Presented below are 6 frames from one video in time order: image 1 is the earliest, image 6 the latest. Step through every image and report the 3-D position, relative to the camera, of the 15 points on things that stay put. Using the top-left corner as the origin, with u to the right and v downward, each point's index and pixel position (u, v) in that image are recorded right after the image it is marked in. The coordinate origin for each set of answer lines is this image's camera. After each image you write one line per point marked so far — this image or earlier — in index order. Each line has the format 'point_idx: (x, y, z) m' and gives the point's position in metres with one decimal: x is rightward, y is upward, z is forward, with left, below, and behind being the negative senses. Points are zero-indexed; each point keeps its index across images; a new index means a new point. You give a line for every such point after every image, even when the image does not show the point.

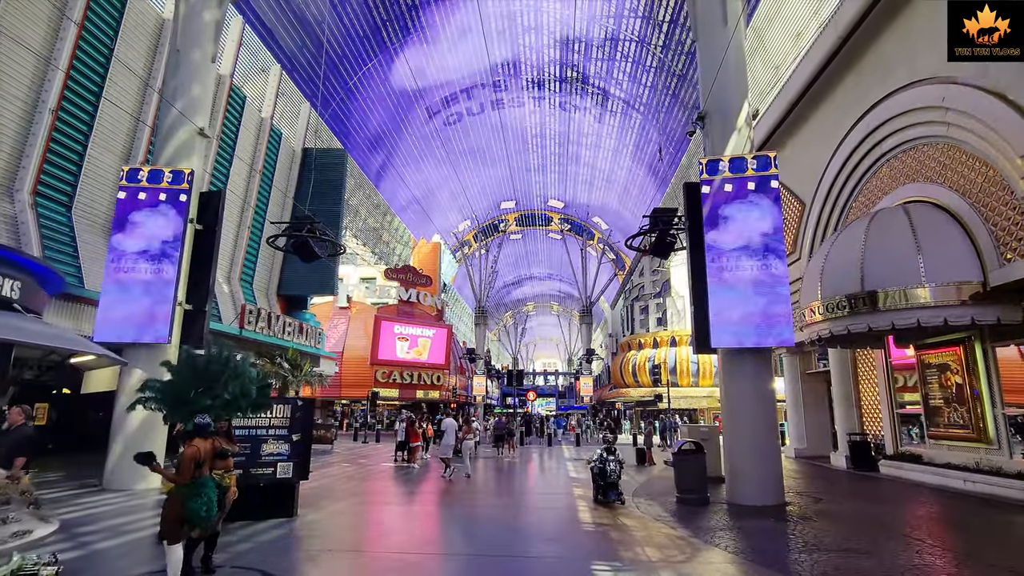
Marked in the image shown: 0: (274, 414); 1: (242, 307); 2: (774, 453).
0: (-3.3, -1.7, +7.7) m
1: (-8.2, -0.5, +17.0) m
2: (+4.3, -2.7, +9.3) m
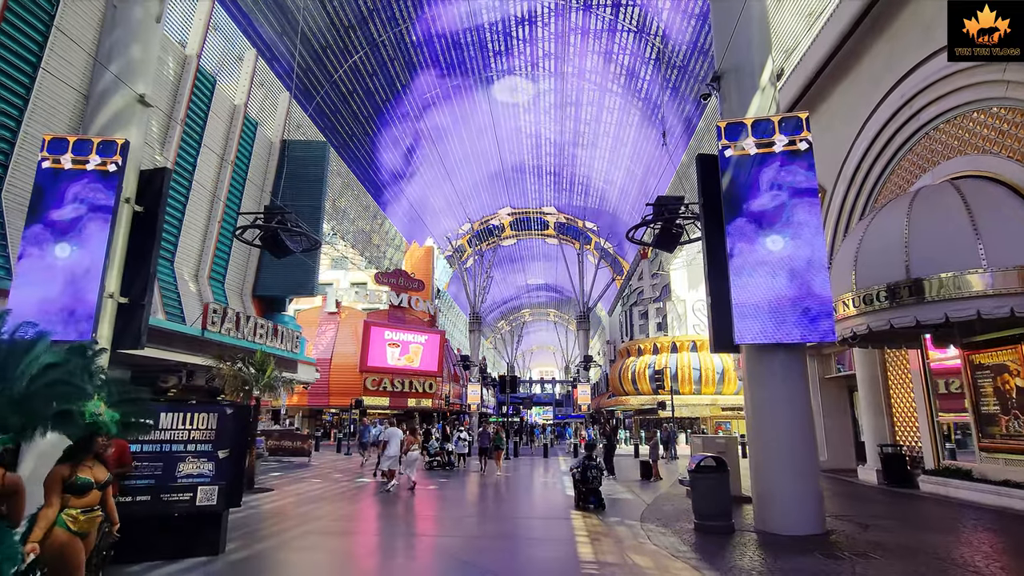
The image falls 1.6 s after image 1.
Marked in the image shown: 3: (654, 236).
0: (-3.5, -1.5, +6.1) m
1: (-8.5, -0.5, +15.4) m
2: (+4.1, -2.5, +7.8) m
3: (+4.0, +1.4, +15.7) m
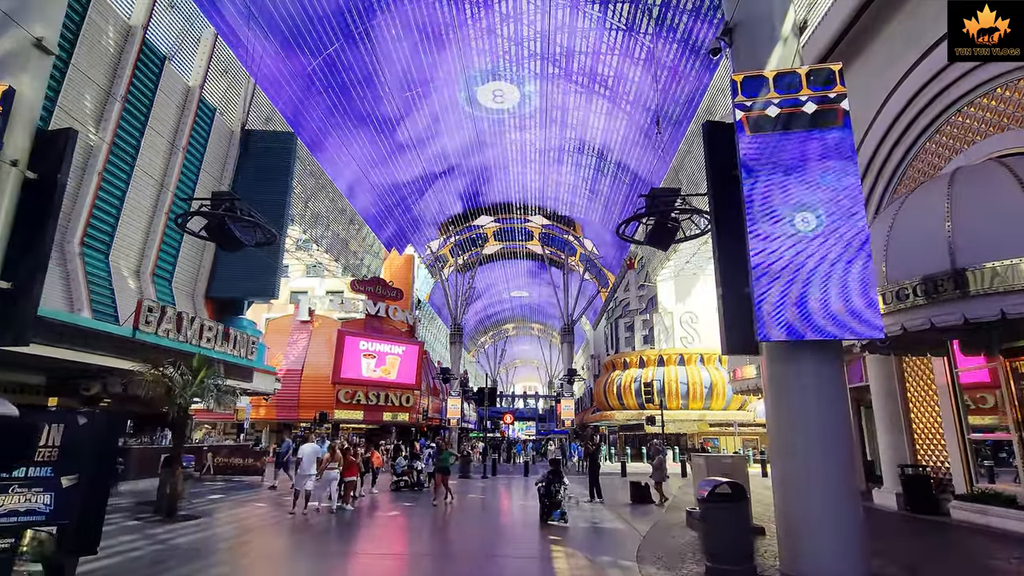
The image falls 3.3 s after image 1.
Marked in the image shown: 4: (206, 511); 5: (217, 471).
0: (-3.8, -1.2, +4.4) m
1: (-9.0, -0.4, +13.6) m
2: (+3.7, -2.3, +6.2) m
3: (+3.4, +1.4, +14.3) m
4: (-6.2, -4.5, +11.5) m
5: (-9.3, -5.8, +17.8) m
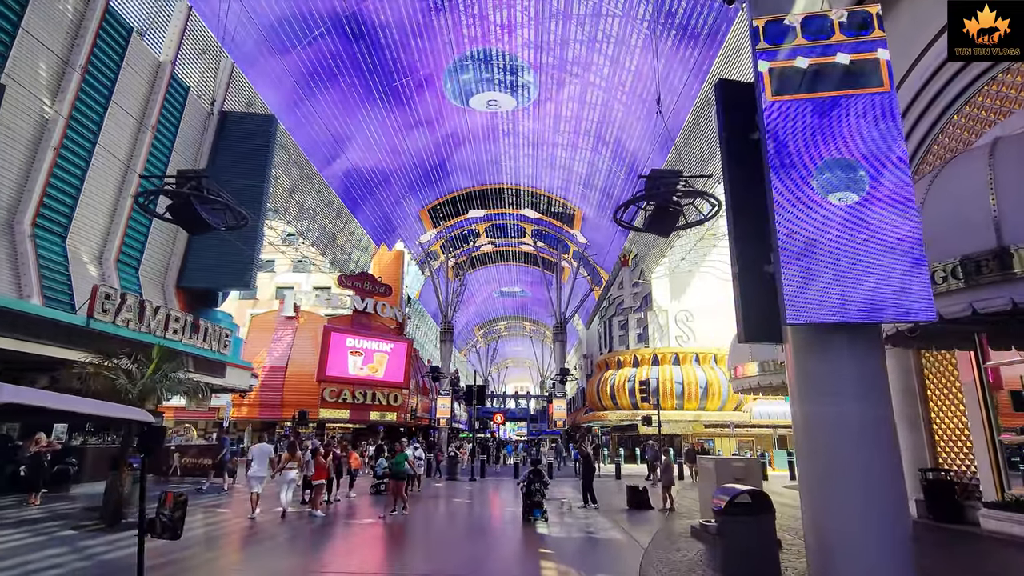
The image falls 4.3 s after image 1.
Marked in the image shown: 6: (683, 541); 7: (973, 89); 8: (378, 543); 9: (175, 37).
0: (-3.9, -0.9, +3.4) m
1: (-9.3, 0.0, +12.5) m
2: (+3.6, -2.1, +5.3) m
3: (+3.2, +1.6, +13.3) m
4: (-6.5, -4.2, +10.4) m
5: (-9.7, -5.5, +16.7) m
6: (+2.5, -3.7, +8.2) m
7: (+7.5, +3.2, +9.2) m
8: (-2.4, -4.4, +9.9) m
9: (-10.2, +7.6, +17.1) m
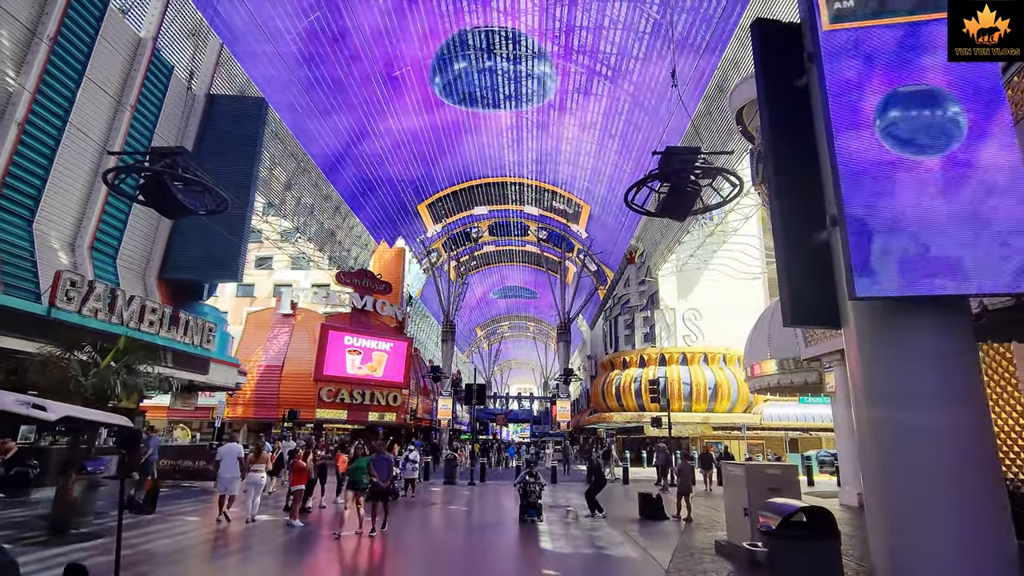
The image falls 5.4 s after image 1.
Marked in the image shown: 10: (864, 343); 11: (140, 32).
0: (-4.0, -0.6, +2.3) m
1: (-9.2, +0.2, +11.5) m
2: (+3.6, -1.8, +4.2) m
3: (+3.2, +1.9, +12.2) m
4: (-6.5, -4.0, +9.4) m
5: (-9.6, -5.2, +15.7) m
6: (+2.5, -3.4, +7.1) m
7: (+7.5, +3.5, +8.1) m
8: (-2.4, -4.2, +8.9) m
9: (-10.1, +7.9, +16.1) m
10: (+3.0, -0.4, +4.9) m
11: (-10.4, +7.2, +15.8) m
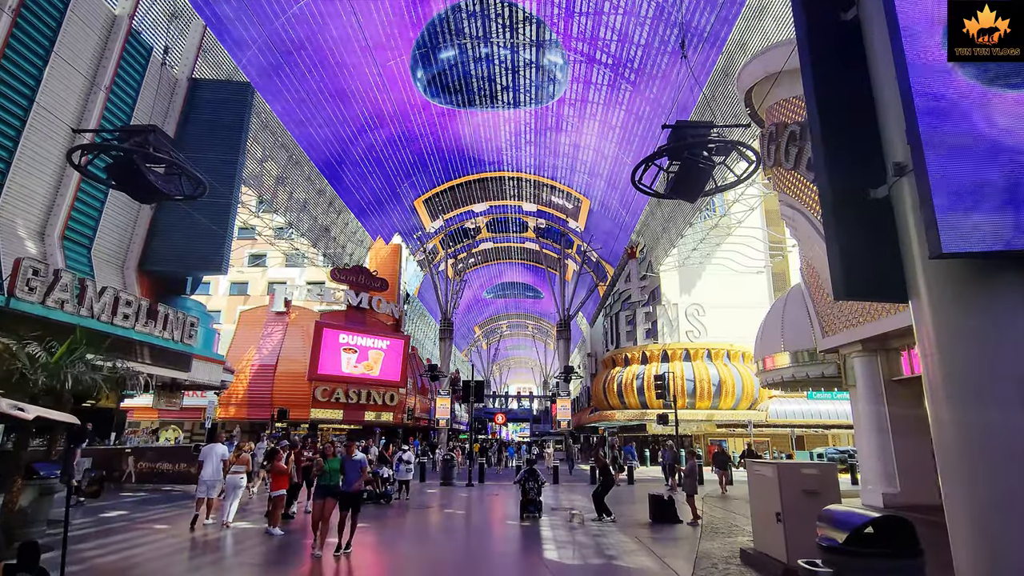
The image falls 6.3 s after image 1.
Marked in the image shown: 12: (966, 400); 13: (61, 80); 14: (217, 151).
0: (-4.0, -0.4, +1.5) m
1: (-9.3, +0.4, +10.6) m
2: (+3.6, -1.5, +3.4) m
3: (+3.2, +2.2, +11.4) m
4: (-6.5, -3.7, +8.5) m
5: (-9.6, -5.0, +14.8) m
6: (+2.5, -3.2, +6.3) m
7: (+7.5, +3.8, +7.3) m
8: (-2.4, -3.9, +8.0) m
9: (-10.2, +8.1, +15.2) m
10: (+3.0, -0.1, +4.0) m
11: (-10.4, +7.4, +14.9) m
12: (+3.0, -0.7, +3.8) m
13: (-10.7, +4.9, +13.4) m
14: (-9.0, +4.2, +17.5) m
